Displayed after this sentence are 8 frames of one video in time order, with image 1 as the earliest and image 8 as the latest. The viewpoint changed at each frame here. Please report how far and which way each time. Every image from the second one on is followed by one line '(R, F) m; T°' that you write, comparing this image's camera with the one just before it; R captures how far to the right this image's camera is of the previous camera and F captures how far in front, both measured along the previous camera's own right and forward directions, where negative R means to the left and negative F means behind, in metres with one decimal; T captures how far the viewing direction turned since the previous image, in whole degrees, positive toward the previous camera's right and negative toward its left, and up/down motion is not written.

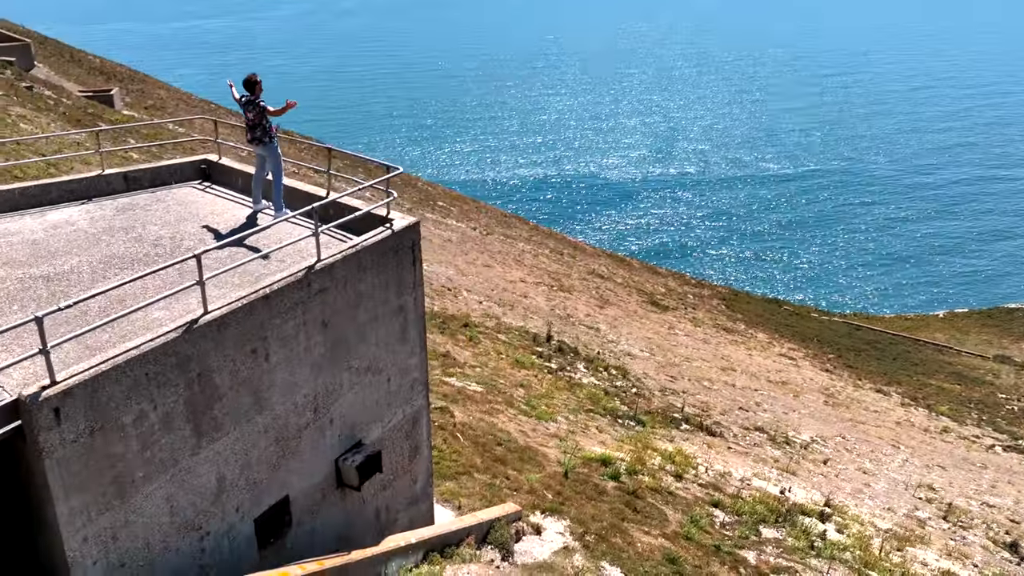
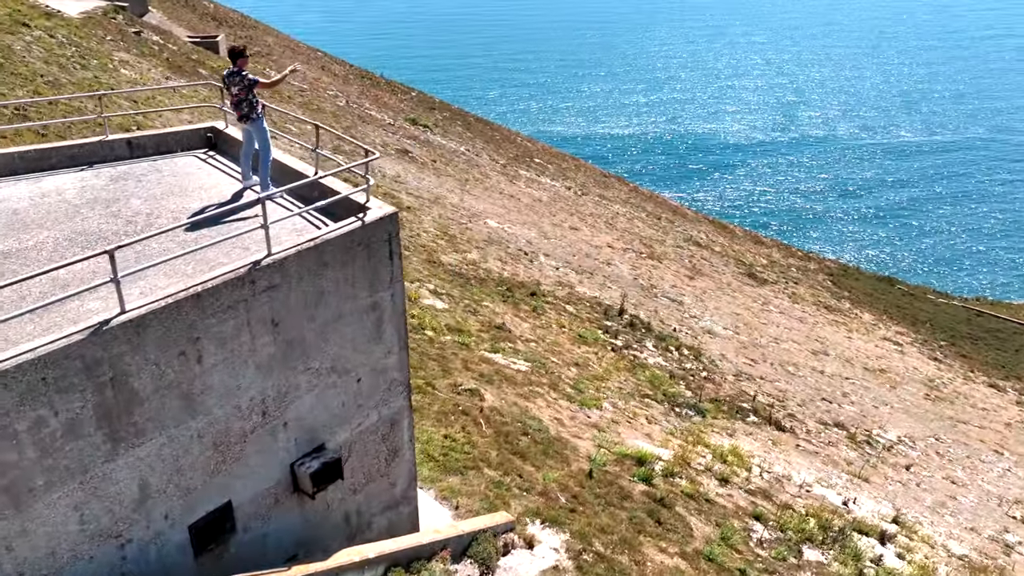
(+1.2, +1.0) m; -7°
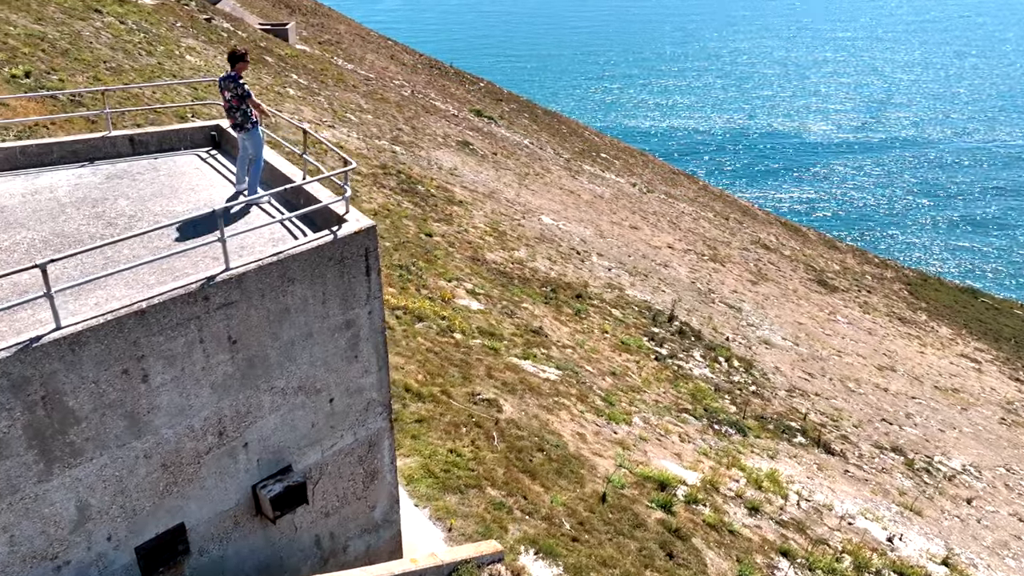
(+0.8, +0.6) m; -5°
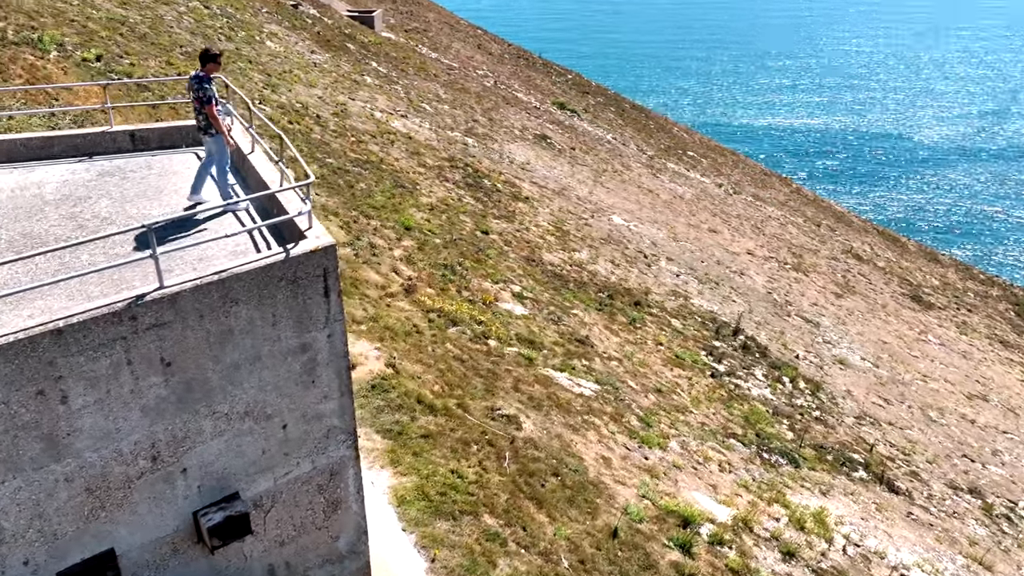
(+1.0, +0.7) m; -6°
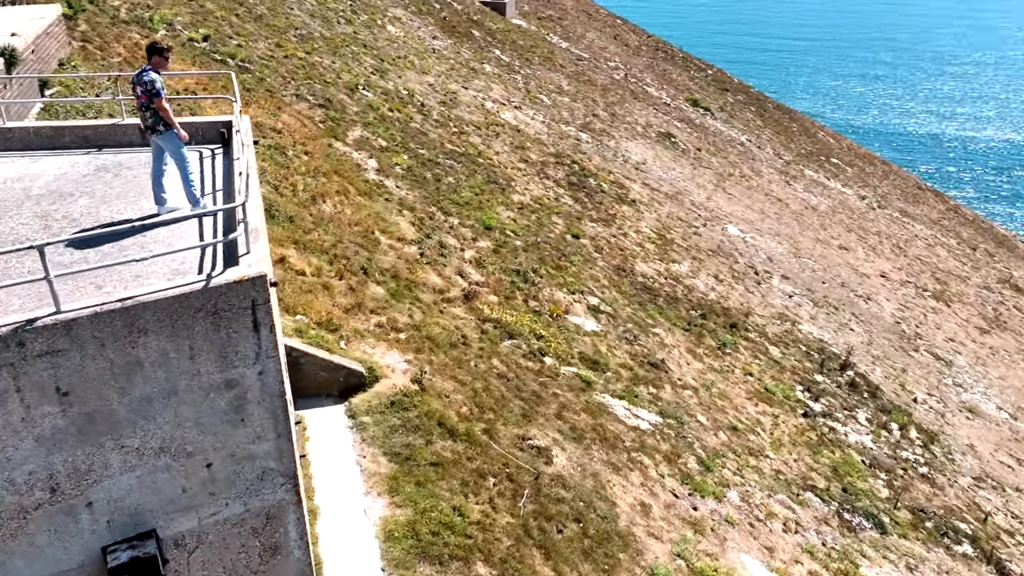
(+1.4, +1.1) m; -9°
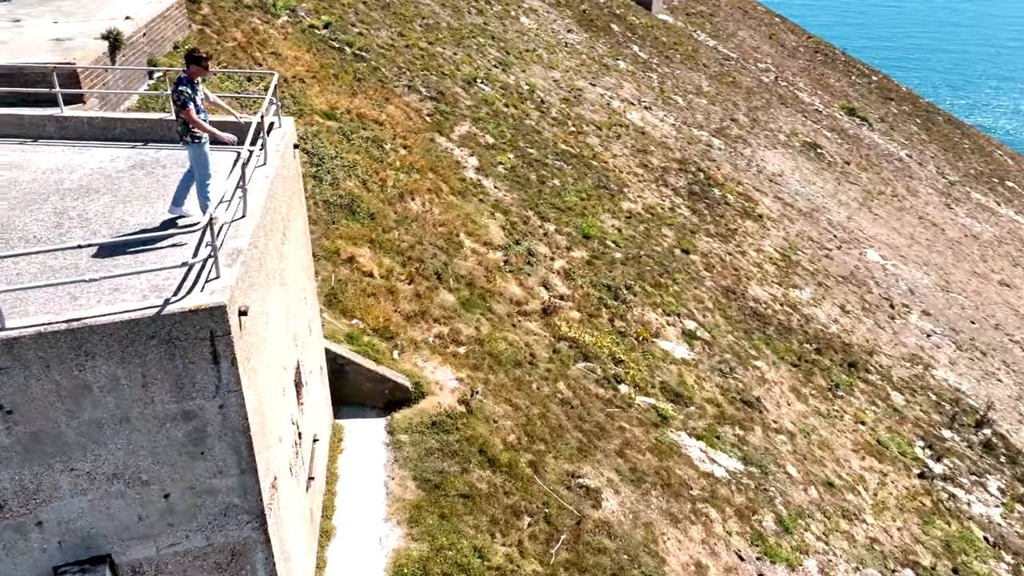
(+1.0, +0.9) m; -10°
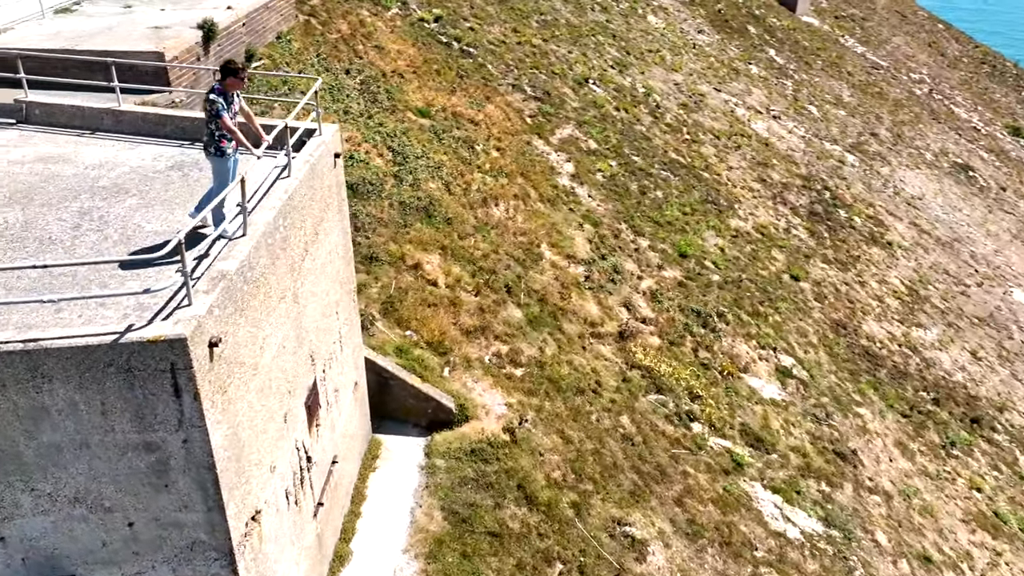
(+0.9, +0.8) m; -9°
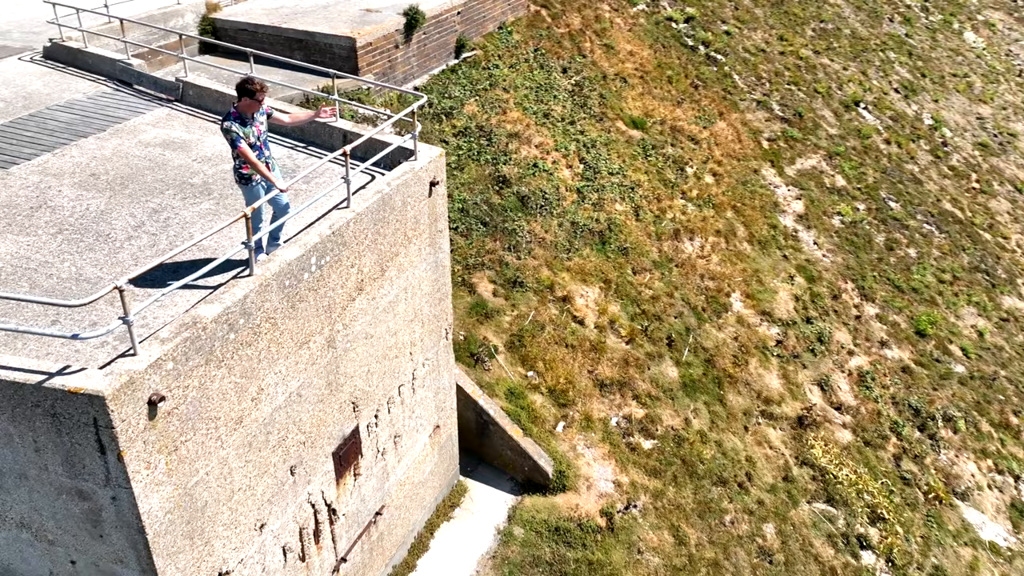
(+1.4, +1.6) m; -19°
